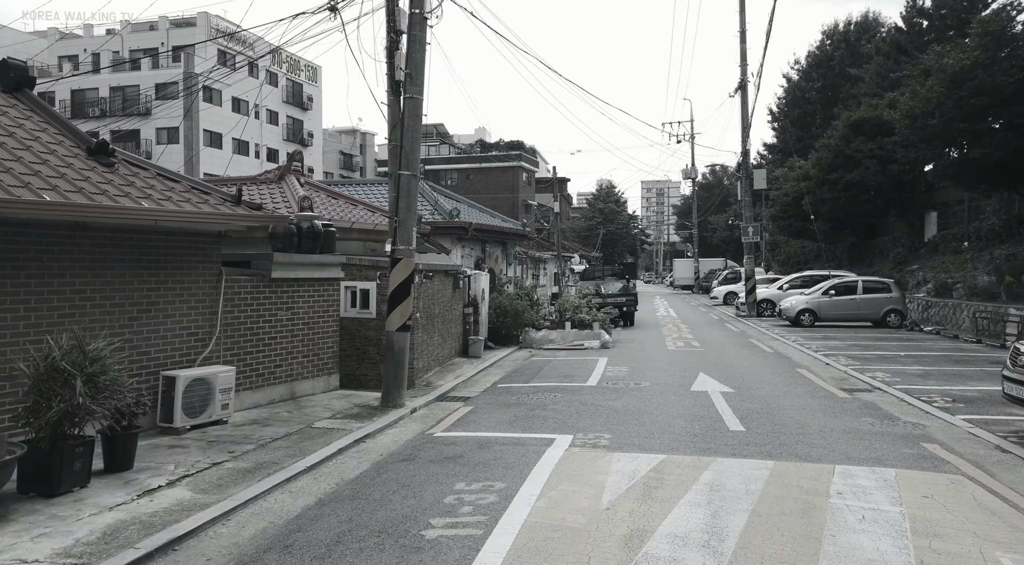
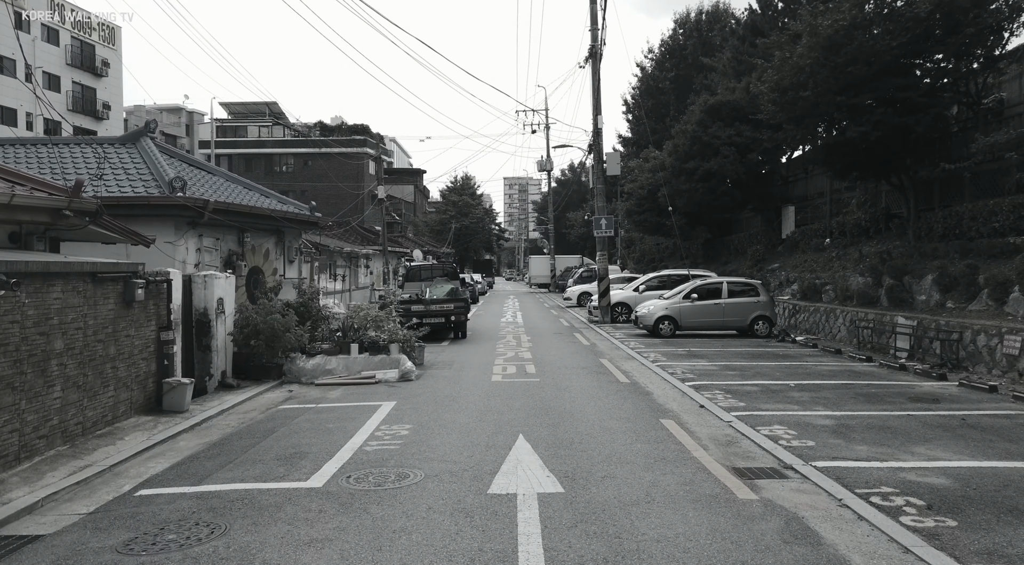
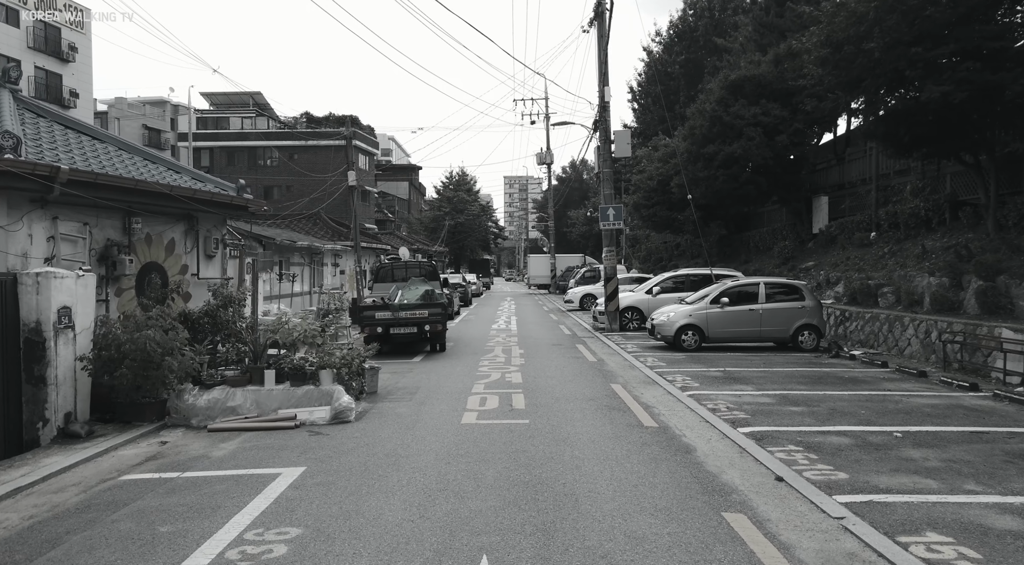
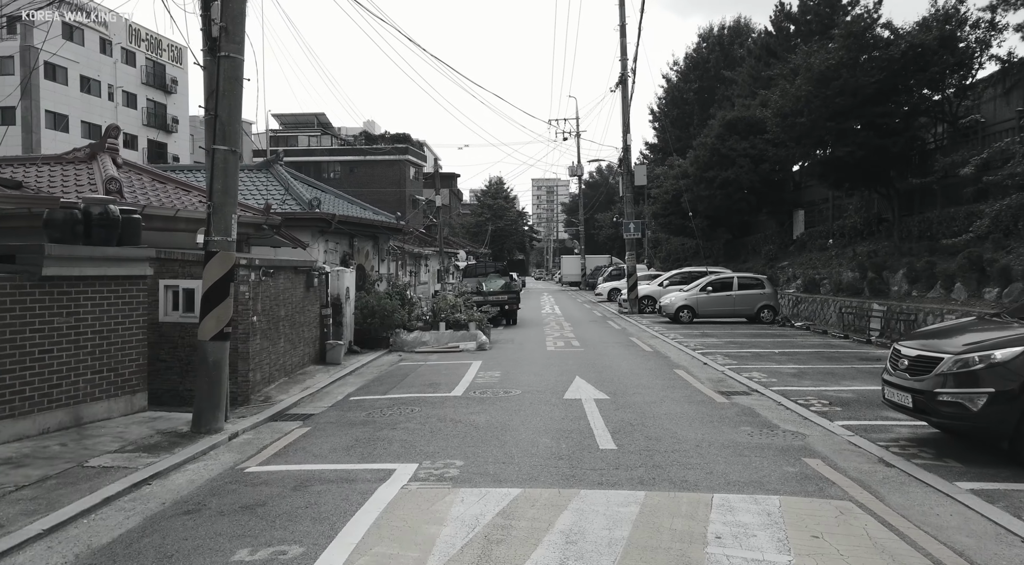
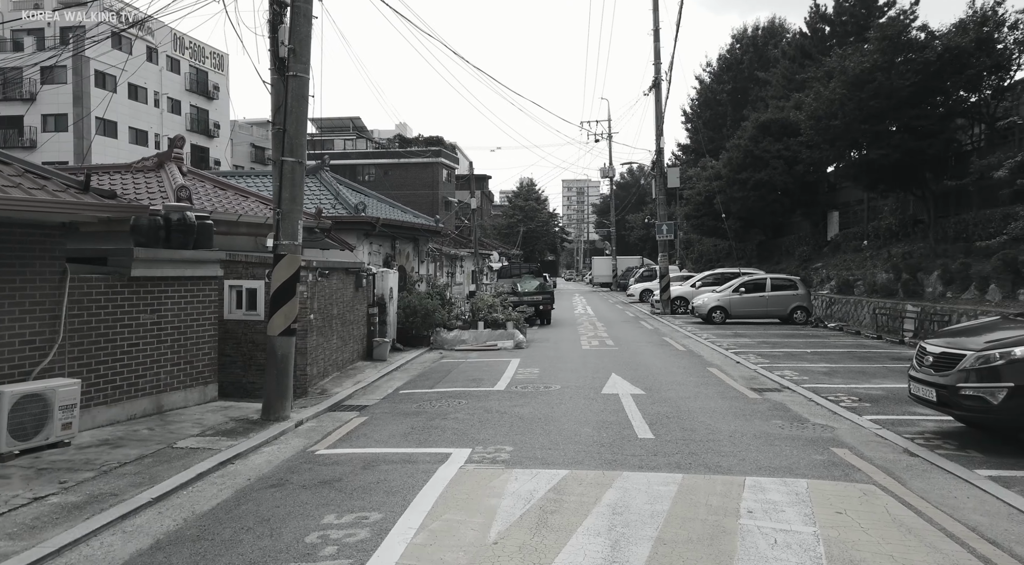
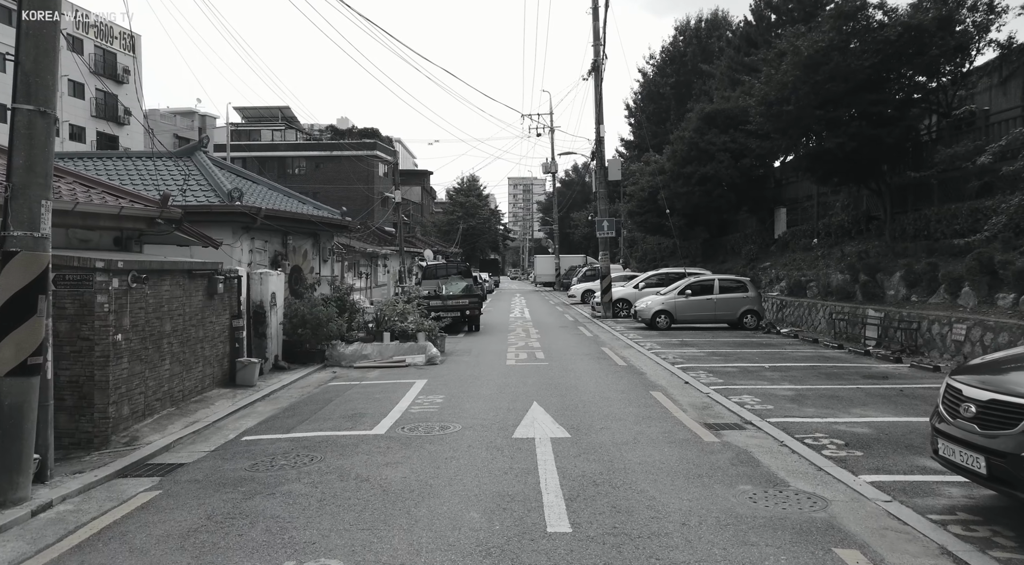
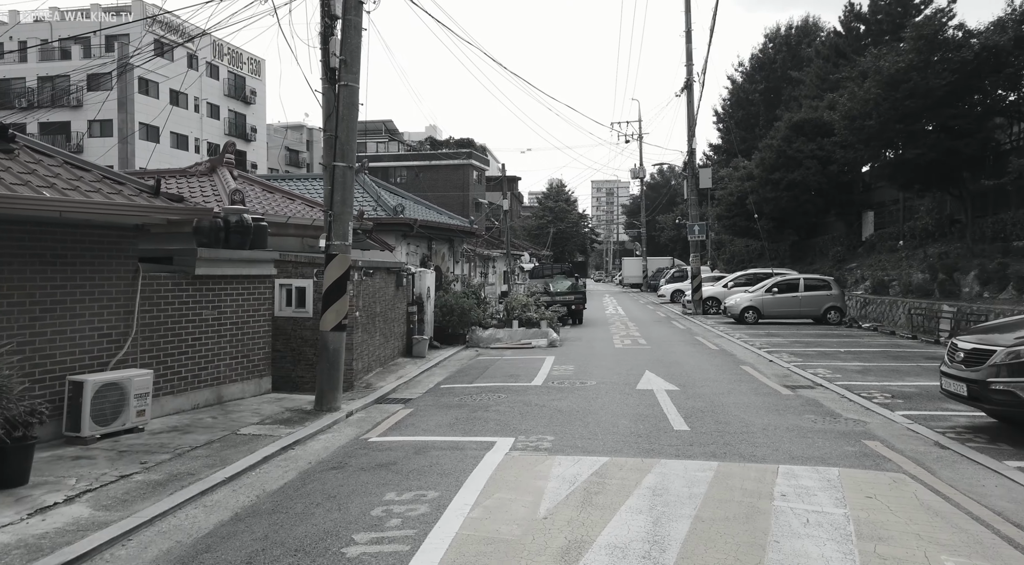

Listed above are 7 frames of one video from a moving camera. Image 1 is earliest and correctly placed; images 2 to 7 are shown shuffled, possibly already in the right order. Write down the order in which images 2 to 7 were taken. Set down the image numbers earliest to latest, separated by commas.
7, 5, 4, 6, 2, 3
